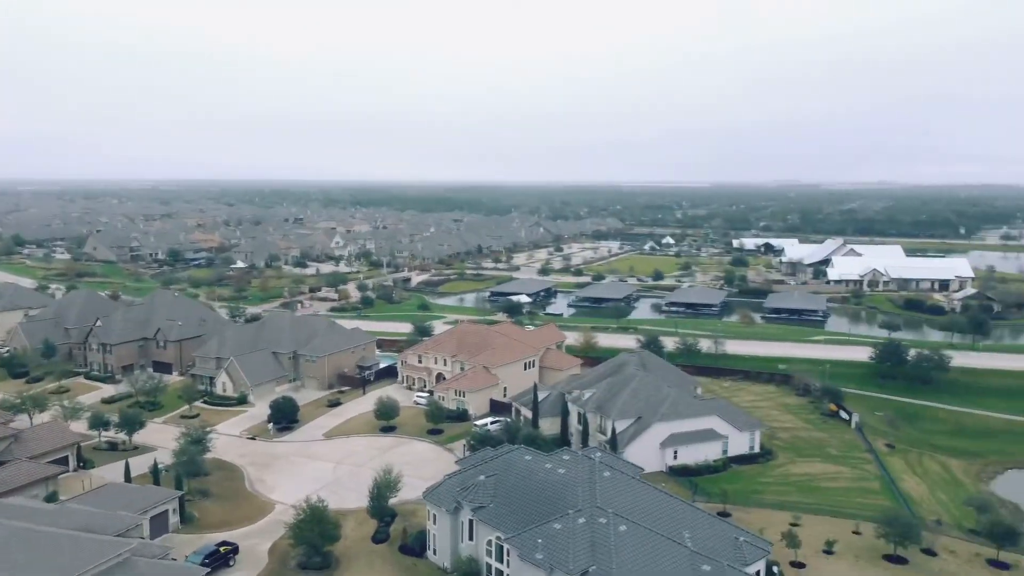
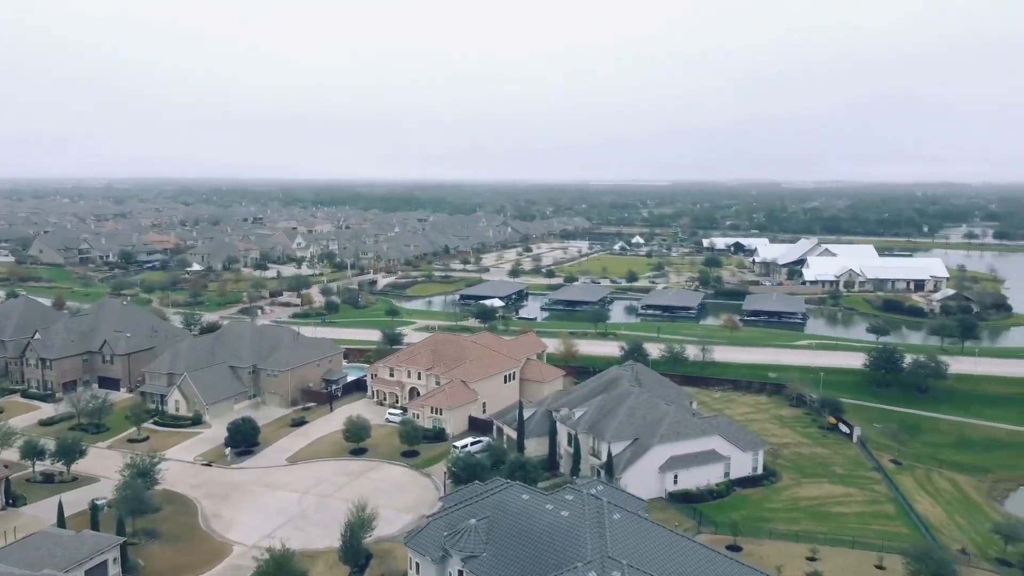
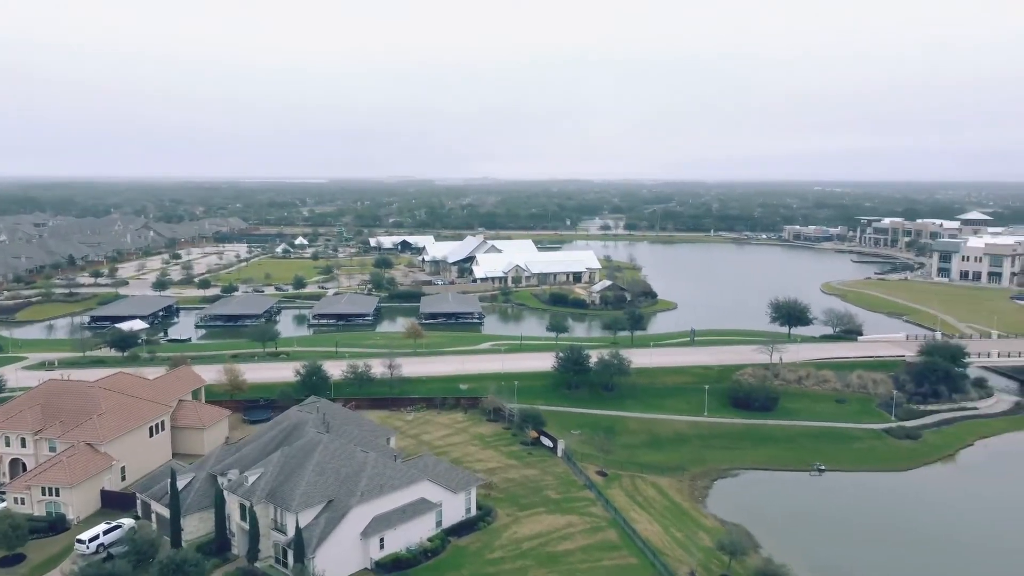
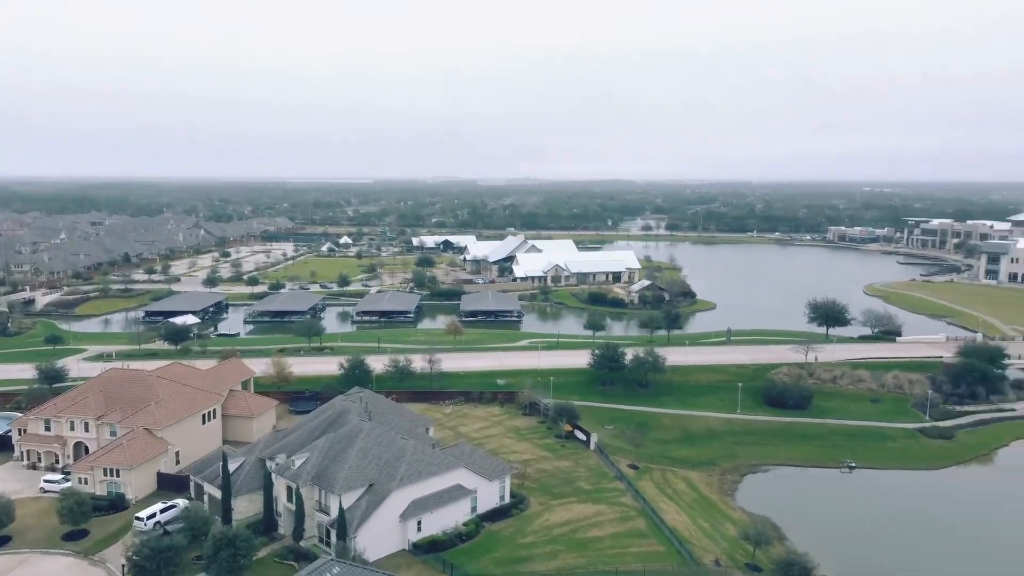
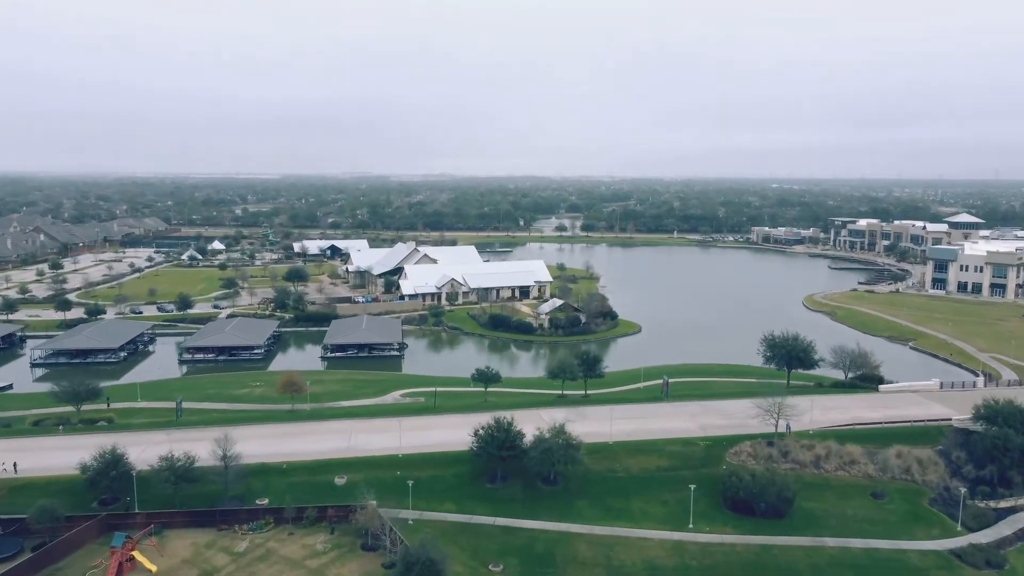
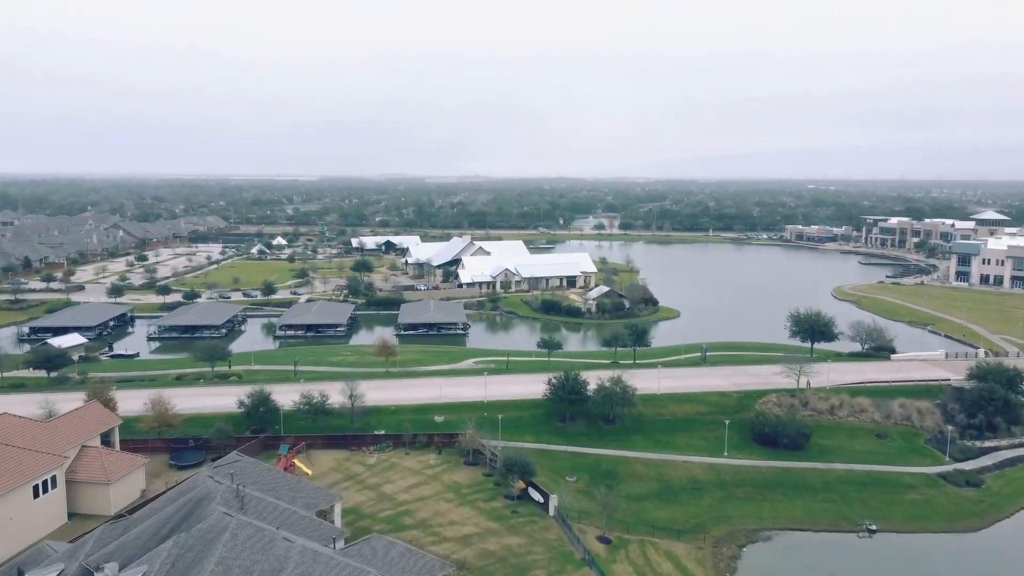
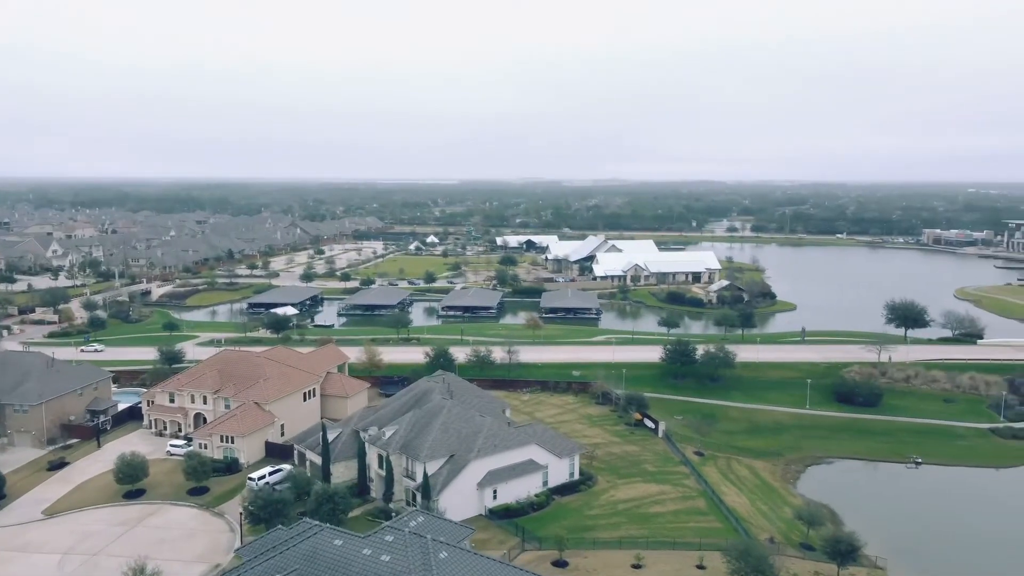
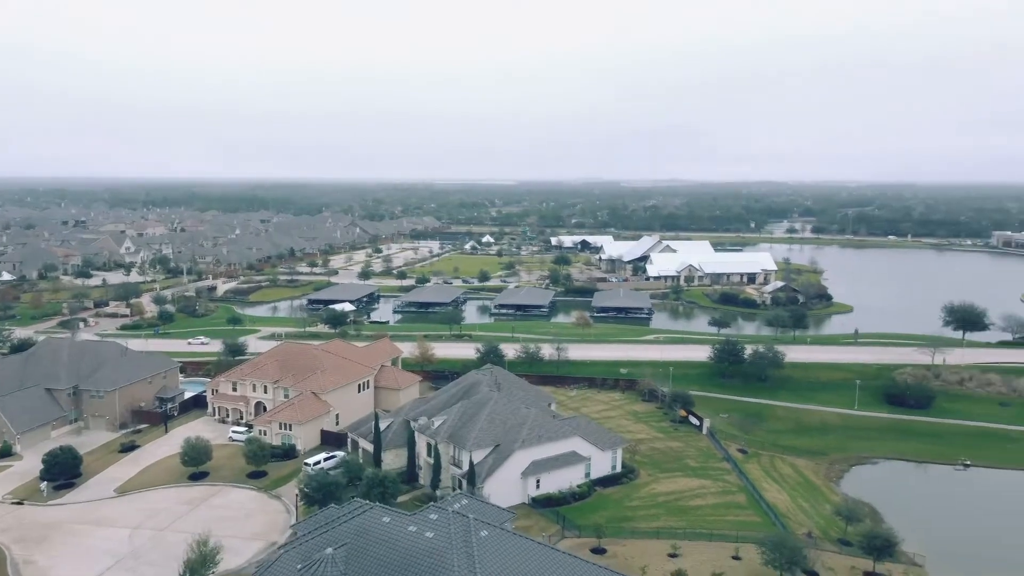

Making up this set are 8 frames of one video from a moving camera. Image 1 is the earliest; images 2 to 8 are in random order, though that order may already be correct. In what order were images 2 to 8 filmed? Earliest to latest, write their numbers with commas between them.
2, 8, 7, 4, 3, 6, 5
